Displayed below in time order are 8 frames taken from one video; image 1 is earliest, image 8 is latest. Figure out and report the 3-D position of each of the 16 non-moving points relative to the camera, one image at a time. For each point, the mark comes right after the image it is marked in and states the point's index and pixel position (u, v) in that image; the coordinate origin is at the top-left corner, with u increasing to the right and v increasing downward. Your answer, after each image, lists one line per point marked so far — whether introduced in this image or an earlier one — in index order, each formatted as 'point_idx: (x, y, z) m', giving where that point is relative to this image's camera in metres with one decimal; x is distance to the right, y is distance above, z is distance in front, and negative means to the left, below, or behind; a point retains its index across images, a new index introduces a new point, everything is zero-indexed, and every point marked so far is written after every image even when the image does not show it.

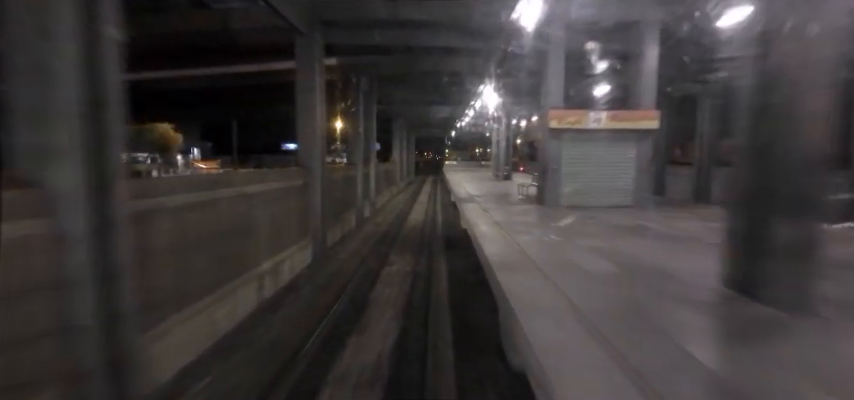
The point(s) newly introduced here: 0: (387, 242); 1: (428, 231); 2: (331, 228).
0: (-1.2, -1.3, +12.4) m
1: (+0.1, -1.1, +14.3) m
2: (-2.9, -0.8, +12.1) m
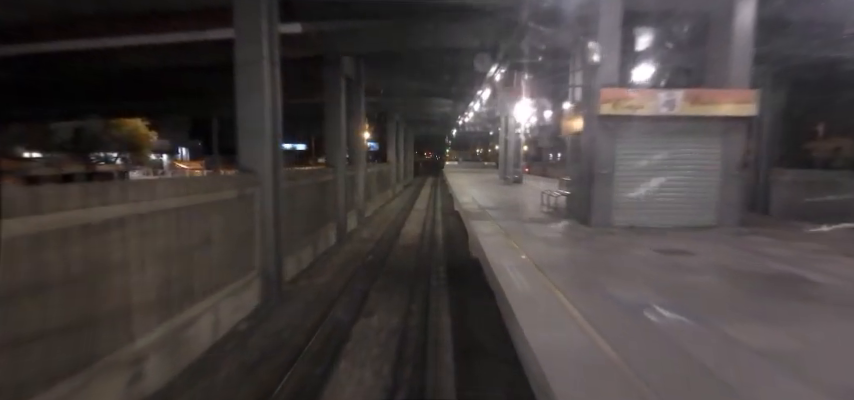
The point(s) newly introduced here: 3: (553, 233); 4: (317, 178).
0: (-1.3, -1.6, +9.3) m
1: (0.0, -1.4, +11.2) m
2: (-2.9, -1.1, +9.0) m
3: (+3.3, -0.9, +10.3) m
4: (-3.0, +0.6, +10.9) m
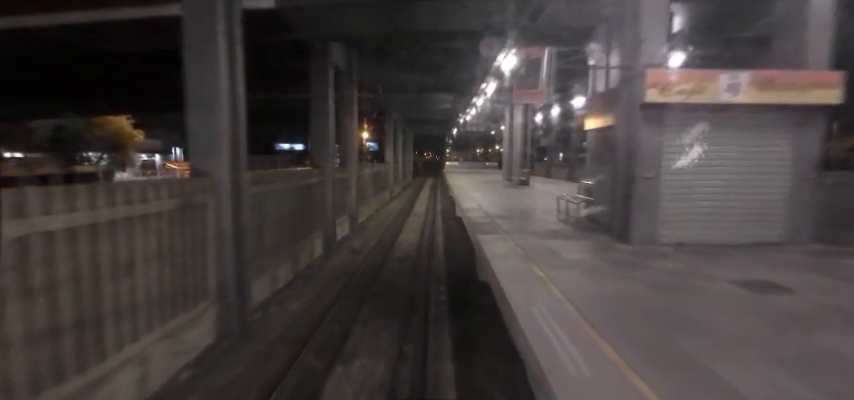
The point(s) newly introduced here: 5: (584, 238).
0: (-1.3, -1.7, +7.8) m
1: (-0.1, -1.6, +9.7) m
2: (-3.0, -1.3, +7.5) m
3: (+3.2, -1.0, +8.8) m
4: (-3.0, +0.4, +9.4) m
5: (+3.8, -1.0, +9.7) m
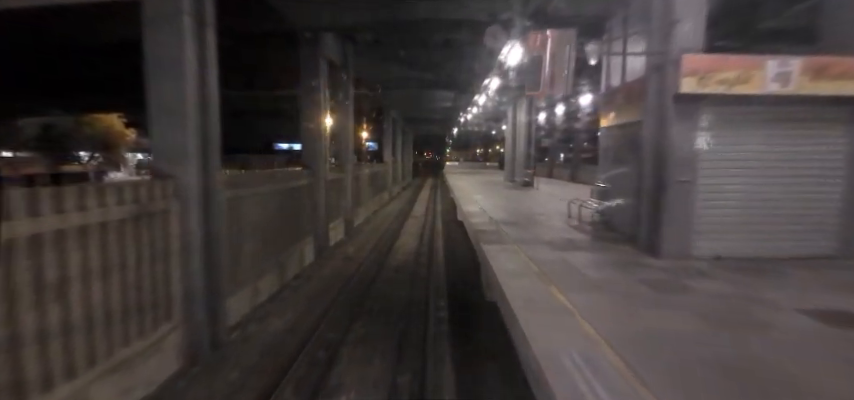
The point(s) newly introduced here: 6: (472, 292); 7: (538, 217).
0: (-1.3, -1.8, +7.1) m
1: (-0.1, -1.7, +8.9) m
2: (-3.0, -1.4, +6.8) m
3: (+3.2, -1.1, +8.1) m
4: (-3.1, +0.4, +8.6) m
5: (+3.8, -1.1, +8.9) m
6: (+0.8, -1.8, +7.5) m
7: (+3.6, -0.6, +13.1) m
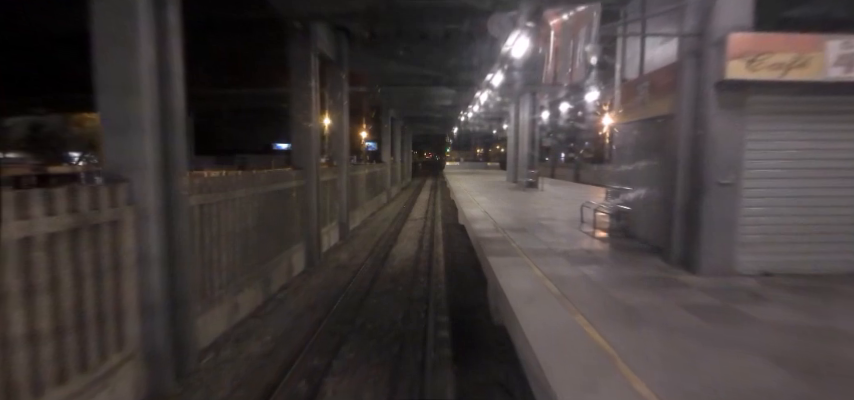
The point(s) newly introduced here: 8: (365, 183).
0: (-1.4, -1.9, +6.3) m
1: (-0.1, -1.7, +8.2) m
2: (-3.0, -1.4, +6.0) m
3: (+3.2, -1.2, +7.3) m
4: (-3.1, +0.3, +7.9) m
5: (+3.8, -1.1, +8.2) m
6: (+0.8, -1.8, +6.8) m
7: (+3.6, -0.7, +12.3) m
8: (-3.0, +0.8, +19.5) m
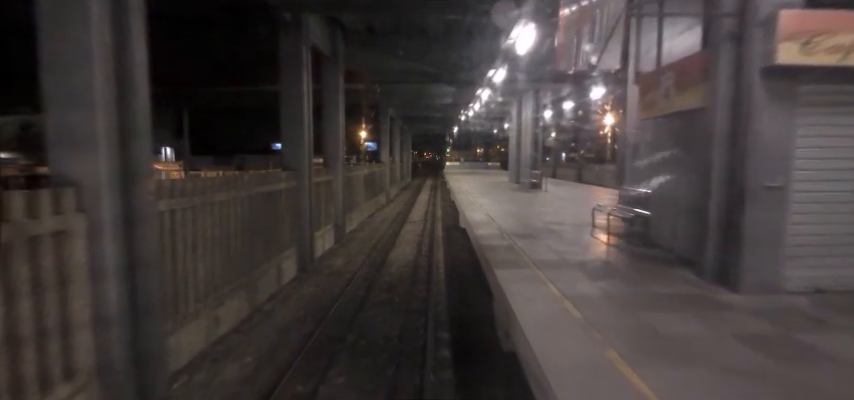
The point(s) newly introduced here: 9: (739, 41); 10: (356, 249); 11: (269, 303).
0: (-1.4, -1.9, +5.8) m
1: (-0.1, -1.8, +7.6) m
2: (-3.0, -1.5, +5.5) m
3: (+3.2, -1.2, +6.8) m
4: (-3.1, +0.2, +7.3) m
5: (+3.8, -1.2, +7.6) m
6: (+0.8, -1.9, +6.2) m
7: (+3.6, -0.7, +11.8) m
8: (-3.0, +0.7, +18.9) m
9: (+4.7, +2.4, +6.1) m
10: (-2.1, -1.4, +11.9) m
11: (-2.9, -1.8, +7.4) m
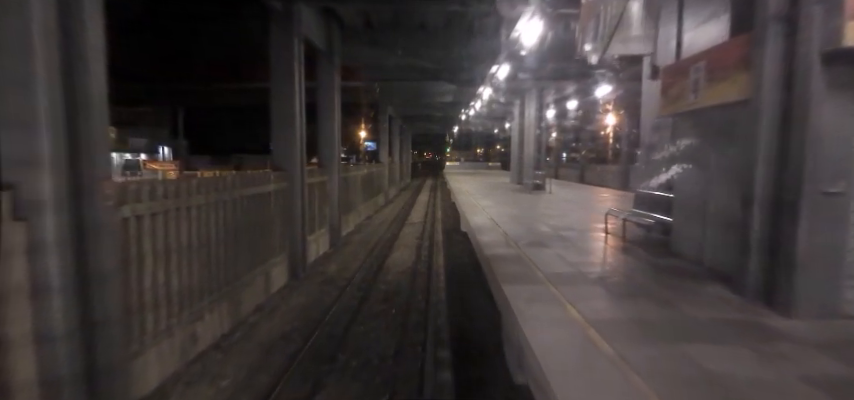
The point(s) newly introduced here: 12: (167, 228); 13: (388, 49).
0: (-1.4, -2.0, +5.2) m
1: (-0.1, -1.8, +7.1) m
2: (-3.1, -1.6, +4.9) m
3: (+3.2, -1.3, +6.2) m
4: (-3.1, +0.2, +6.8) m
5: (+3.8, -1.2, +7.1) m
6: (+0.8, -2.0, +5.7) m
7: (+3.6, -0.8, +11.2) m
8: (-3.0, +0.7, +18.4) m
9: (+4.7, +2.3, +5.5) m
10: (-2.1, -1.5, +11.4) m
11: (-2.9, -1.9, +6.8) m
12: (-3.1, -0.3, +4.9) m
13: (-1.6, +5.8, +15.5) m
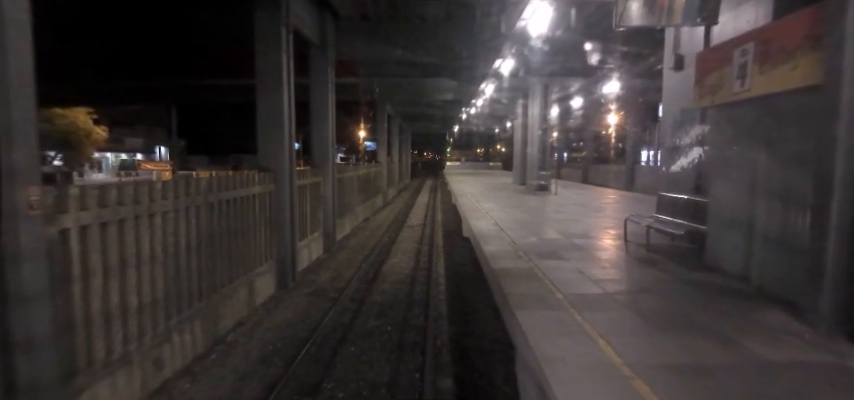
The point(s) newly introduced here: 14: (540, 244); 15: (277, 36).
0: (-1.4, -2.1, +4.6) m
1: (-0.2, -1.9, +6.4) m
2: (-3.1, -1.6, +4.3) m
3: (+3.1, -1.4, +5.6) m
4: (-3.1, +0.1, +6.1) m
5: (+3.7, -1.3, +6.4) m
6: (+0.7, -2.0, +5.0) m
7: (+3.6, -0.8, +10.6) m
8: (-3.0, +0.6, +17.7) m
9: (+4.7, +2.3, +4.9) m
10: (-2.1, -1.5, +10.7) m
11: (-2.9, -2.0, +6.1) m
12: (-3.1, -0.4, +4.2) m
13: (-1.6, +5.7, +14.8) m
14: (+2.8, -0.9, +10.1) m
15: (-3.0, +3.3, +8.1) m
